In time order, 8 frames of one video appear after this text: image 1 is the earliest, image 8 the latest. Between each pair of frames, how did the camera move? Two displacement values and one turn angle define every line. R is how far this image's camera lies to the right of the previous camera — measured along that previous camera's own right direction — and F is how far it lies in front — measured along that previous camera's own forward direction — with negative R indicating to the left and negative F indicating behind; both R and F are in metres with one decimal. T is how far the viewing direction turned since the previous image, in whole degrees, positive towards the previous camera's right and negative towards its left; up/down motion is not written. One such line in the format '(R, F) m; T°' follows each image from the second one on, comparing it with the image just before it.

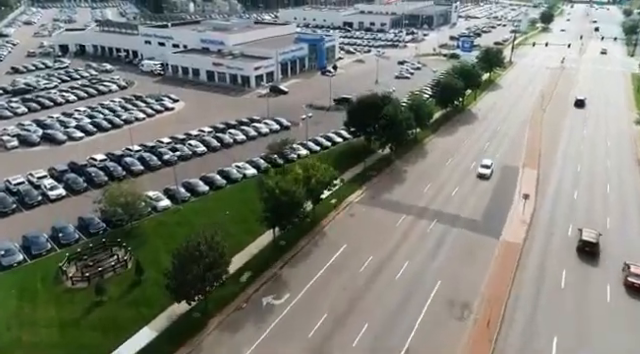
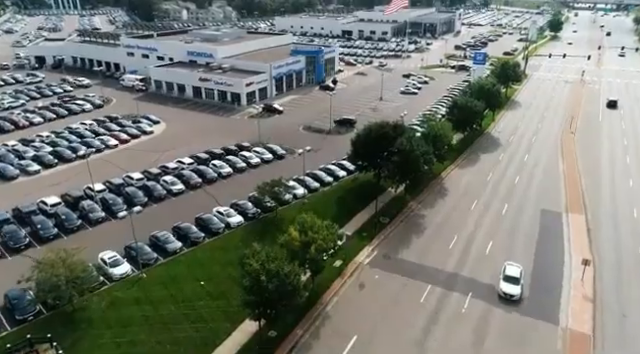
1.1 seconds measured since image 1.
(-0.2, +7.8) m; 0°
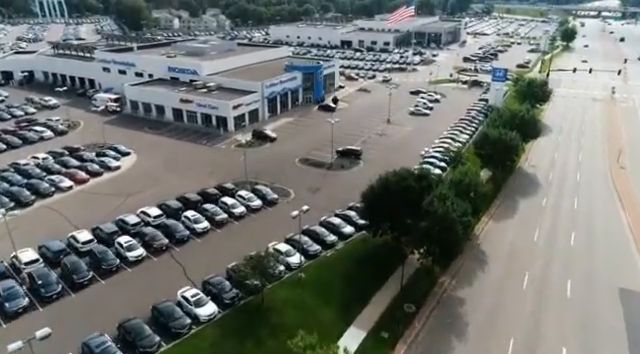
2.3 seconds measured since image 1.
(-0.2, +9.3) m; 0°
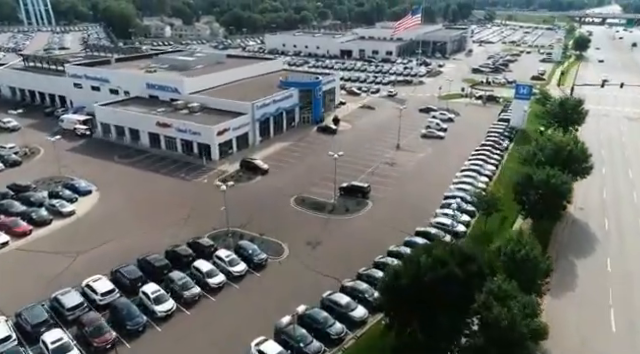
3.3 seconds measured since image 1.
(-0.2, +8.6) m; 0°
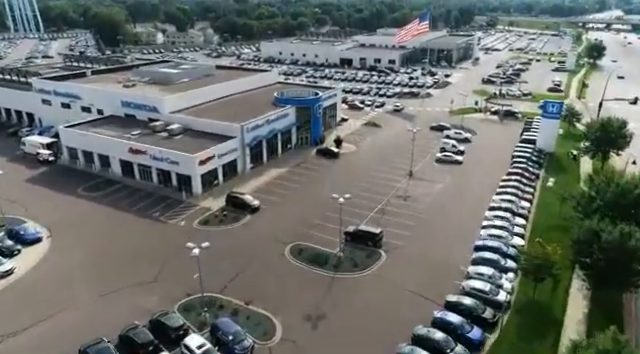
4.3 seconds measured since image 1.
(-0.2, +7.7) m; 0°
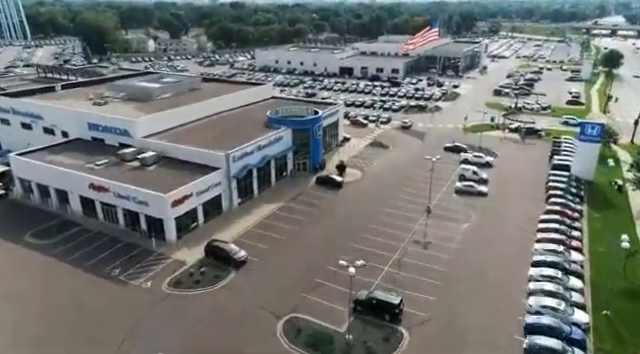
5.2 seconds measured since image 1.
(-0.2, +7.7) m; 0°
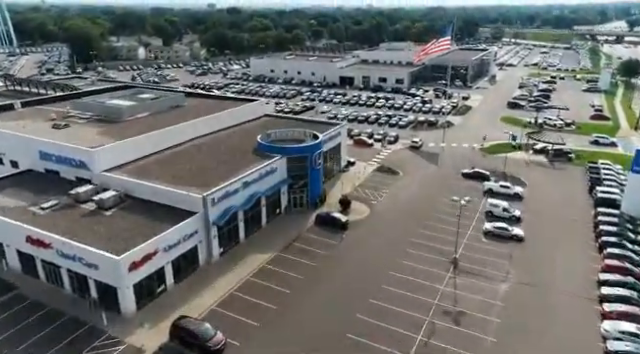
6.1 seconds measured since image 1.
(-0.2, +7.9) m; 0°
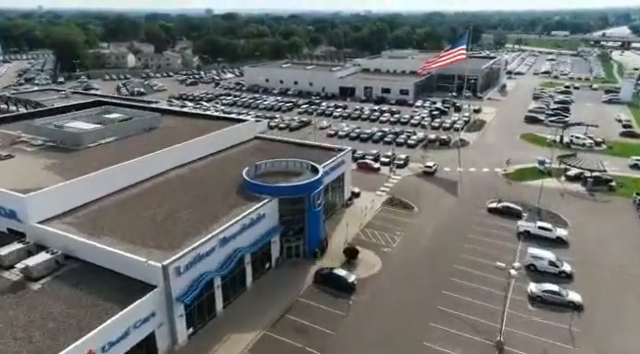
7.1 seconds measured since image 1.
(-0.1, +8.1) m; 0°
